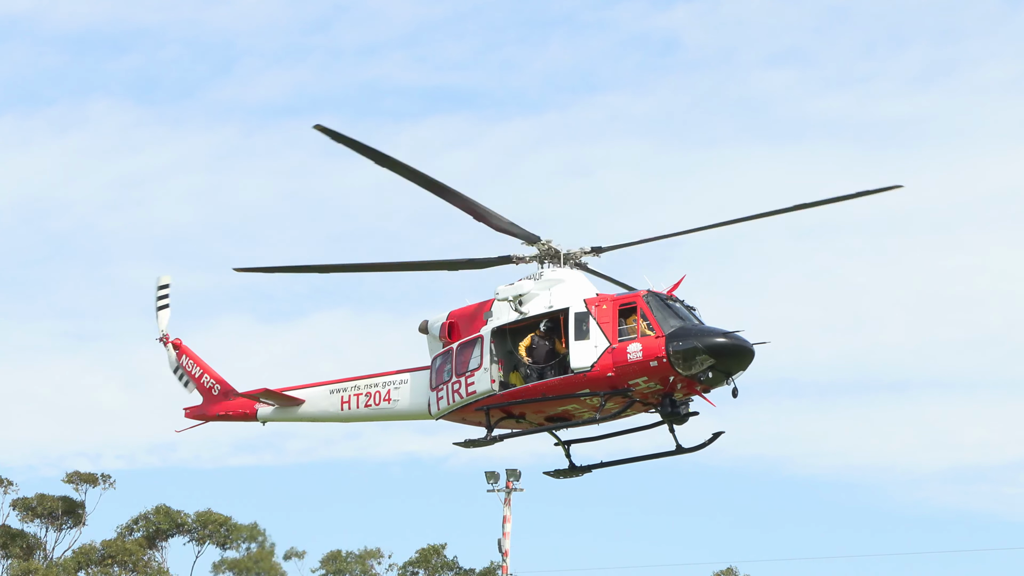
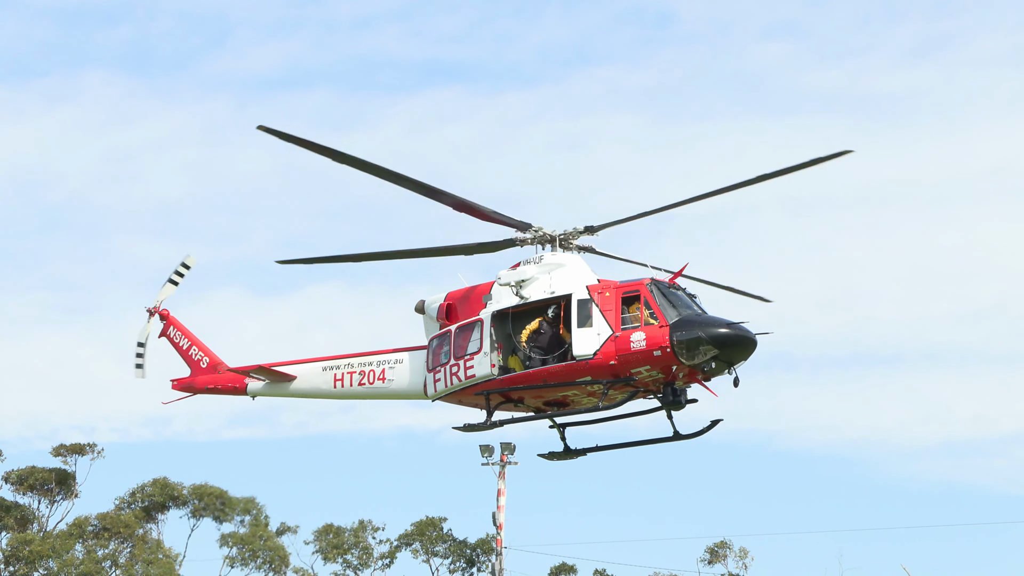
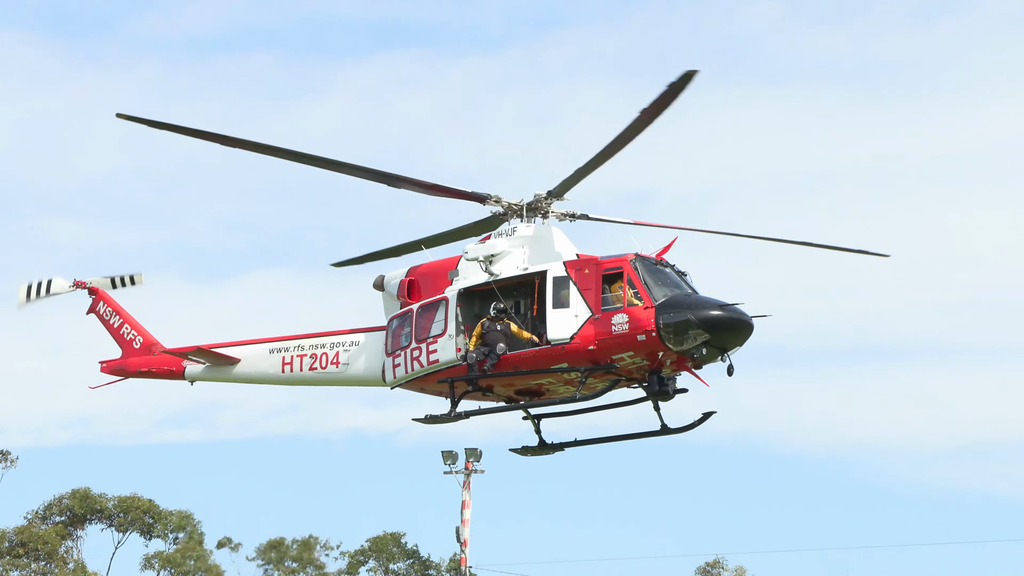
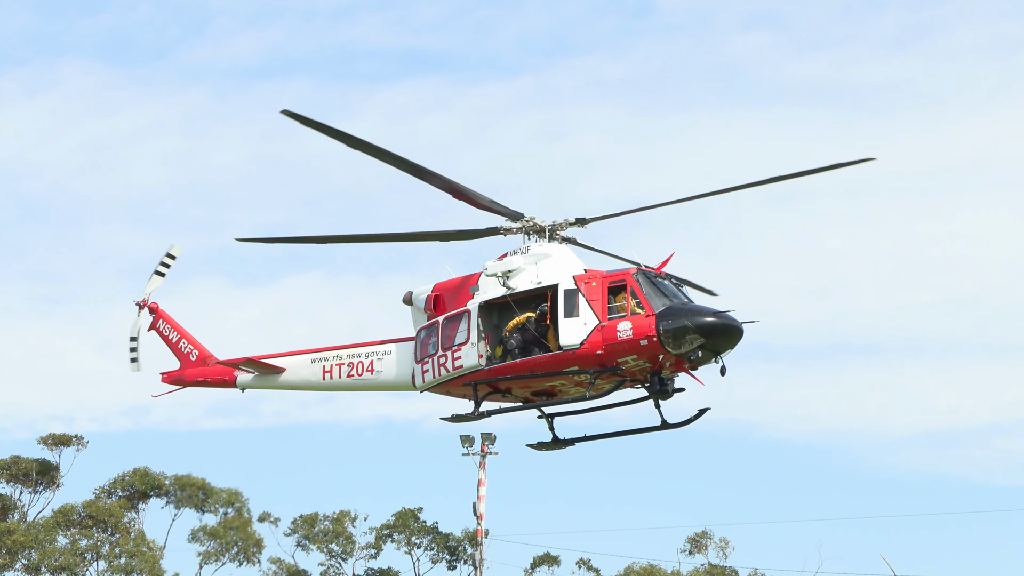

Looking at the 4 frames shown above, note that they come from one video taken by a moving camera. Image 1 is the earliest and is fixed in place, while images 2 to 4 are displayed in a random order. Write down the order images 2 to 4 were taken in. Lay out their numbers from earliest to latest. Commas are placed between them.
2, 4, 3
